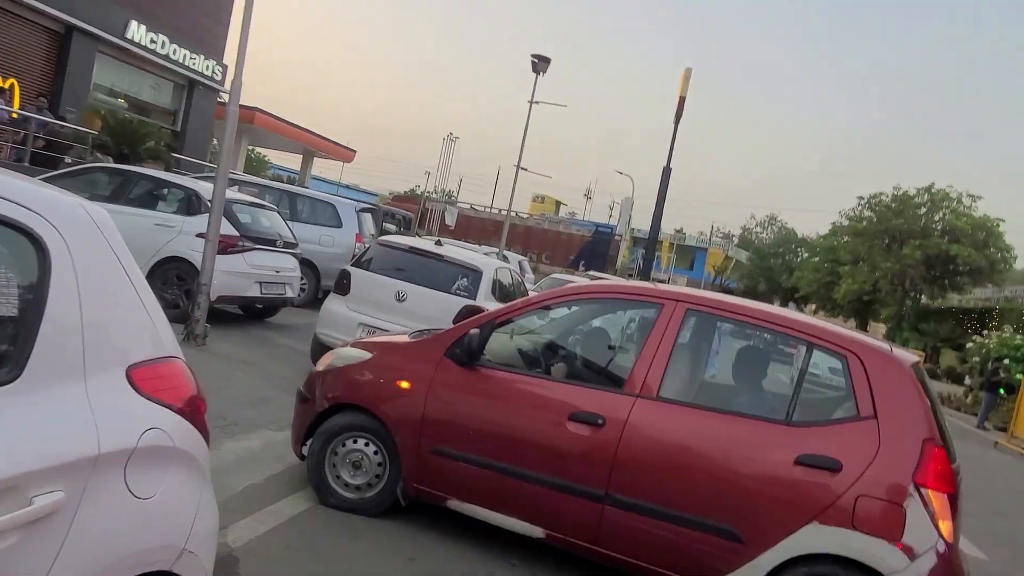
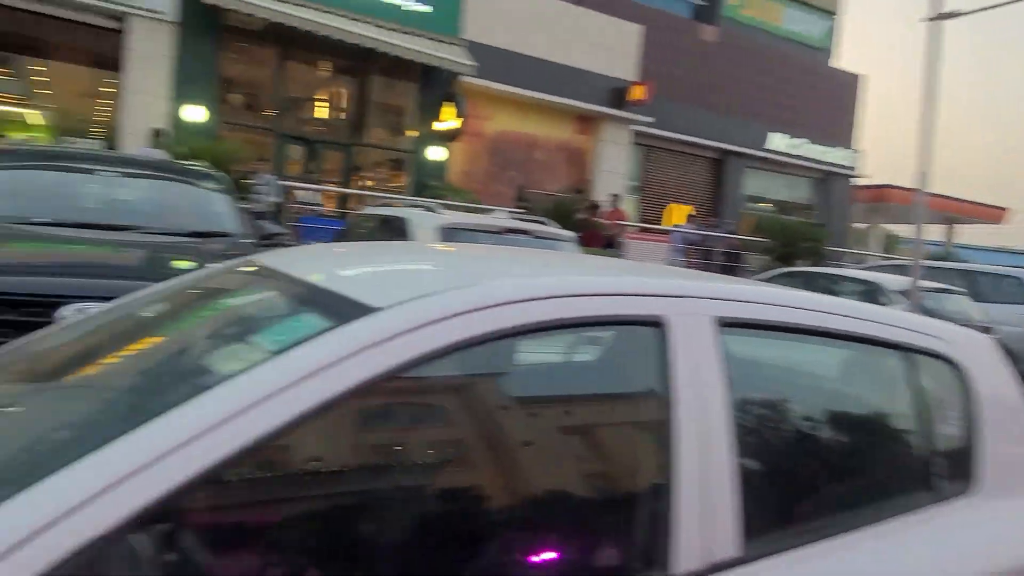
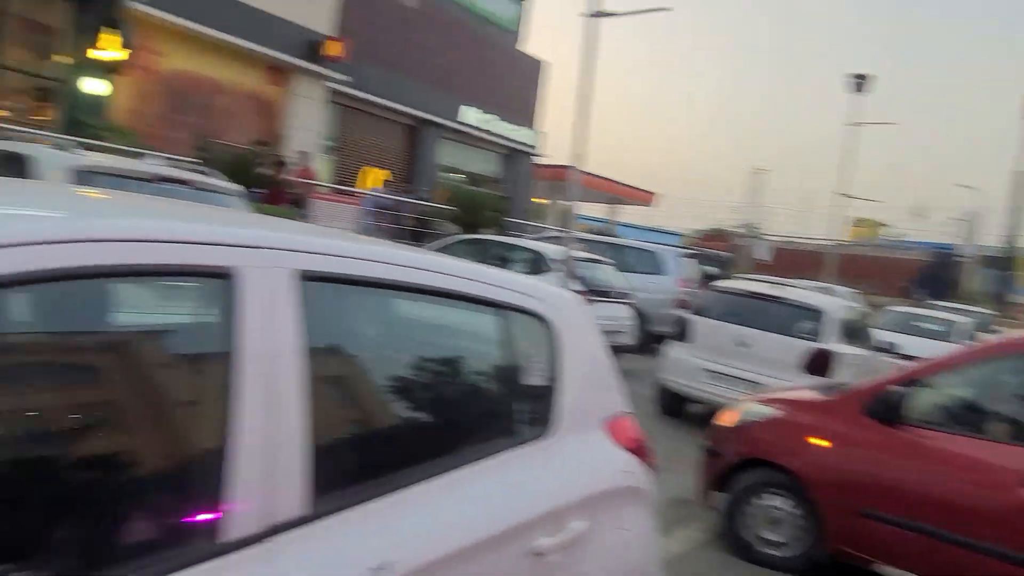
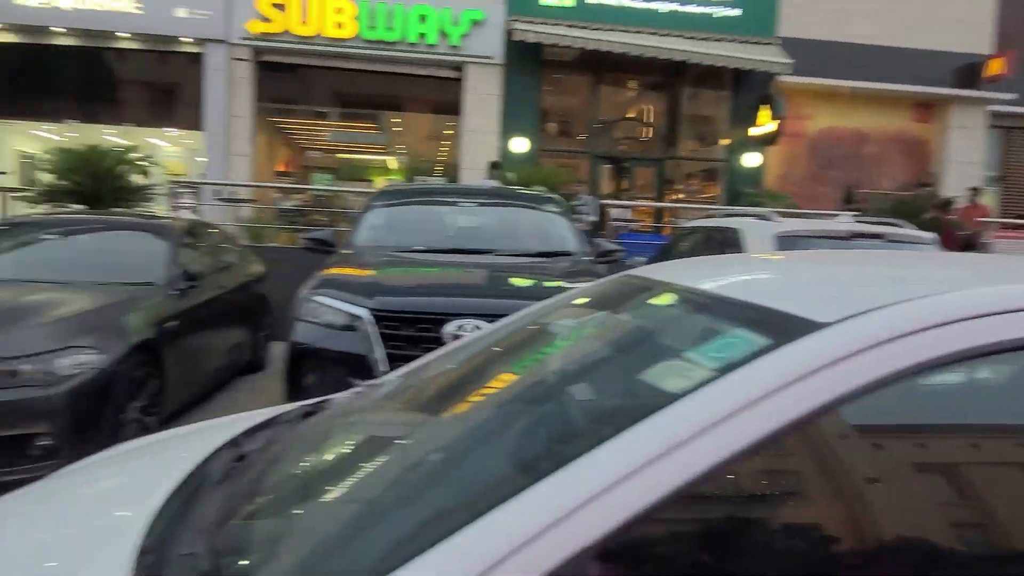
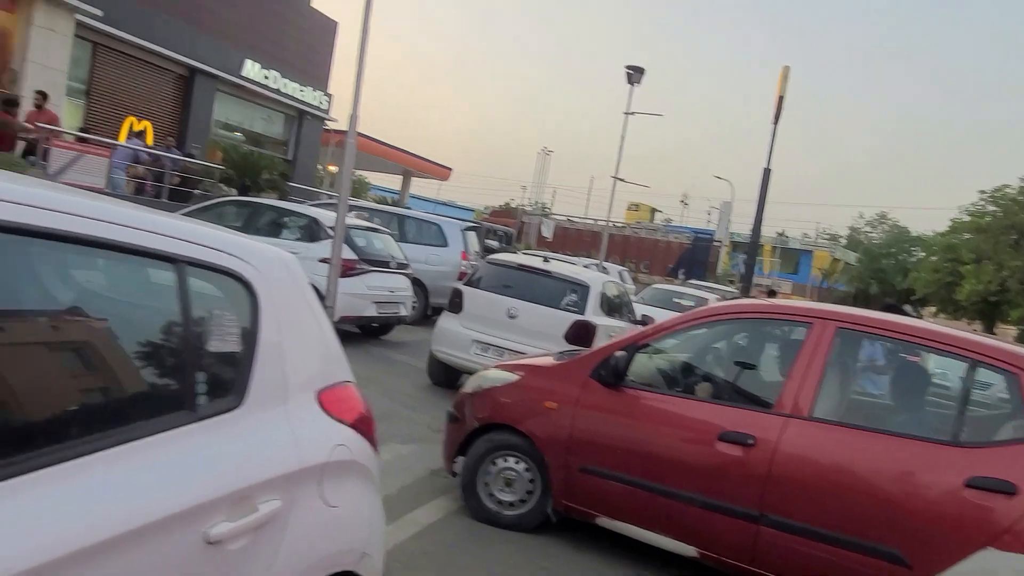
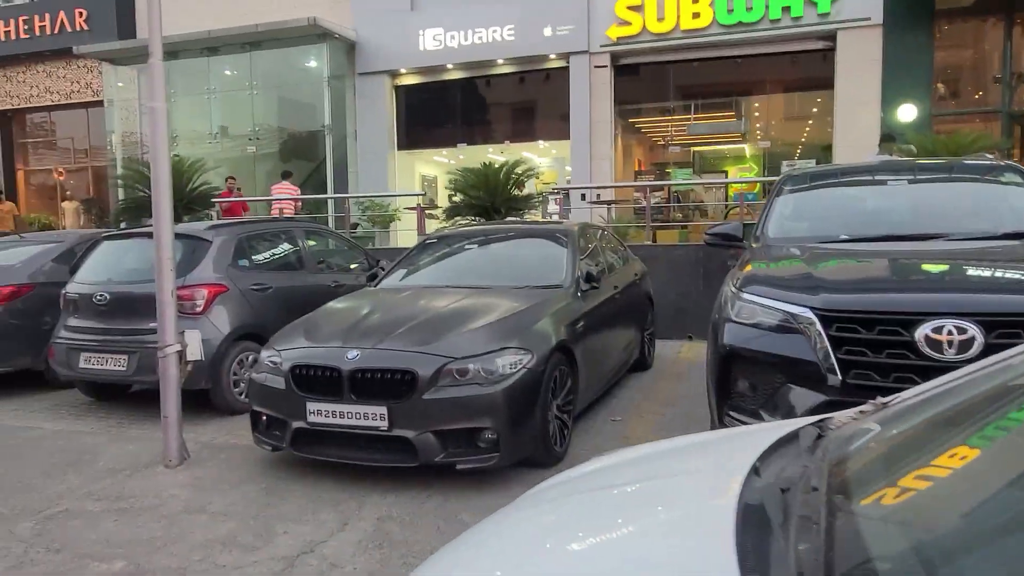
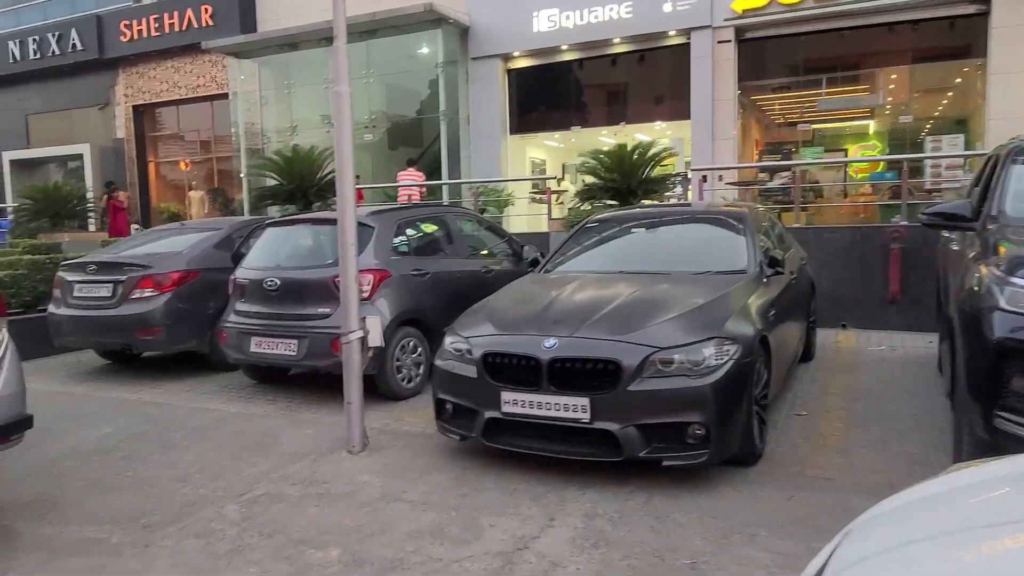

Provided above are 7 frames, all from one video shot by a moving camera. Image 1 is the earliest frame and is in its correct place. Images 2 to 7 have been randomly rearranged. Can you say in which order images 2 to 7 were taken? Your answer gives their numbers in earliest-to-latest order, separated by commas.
5, 3, 2, 4, 6, 7
